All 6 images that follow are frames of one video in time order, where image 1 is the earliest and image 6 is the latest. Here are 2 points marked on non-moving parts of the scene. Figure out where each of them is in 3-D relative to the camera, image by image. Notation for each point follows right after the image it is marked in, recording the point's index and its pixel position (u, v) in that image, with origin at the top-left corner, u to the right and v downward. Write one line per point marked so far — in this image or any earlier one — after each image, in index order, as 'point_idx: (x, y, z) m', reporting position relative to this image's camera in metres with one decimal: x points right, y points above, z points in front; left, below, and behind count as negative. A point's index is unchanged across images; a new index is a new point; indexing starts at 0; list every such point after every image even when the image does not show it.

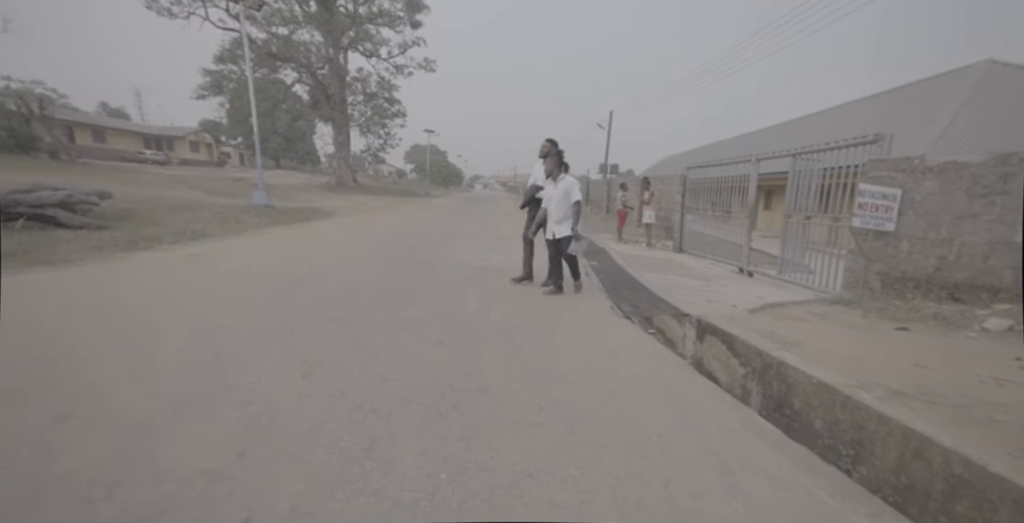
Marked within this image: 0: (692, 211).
0: (+4.0, +1.1, +10.1) m
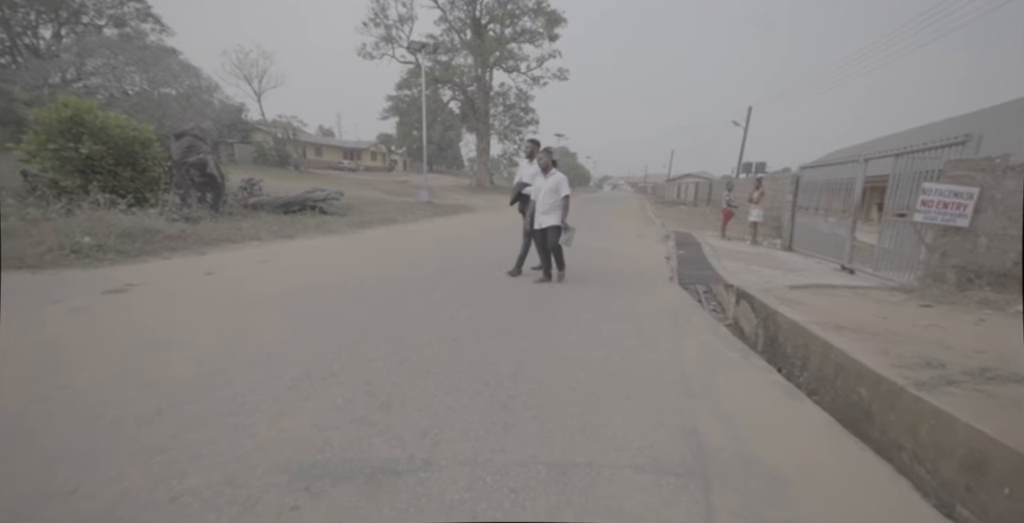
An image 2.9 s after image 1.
0: (+6.7, +1.2, +10.3) m
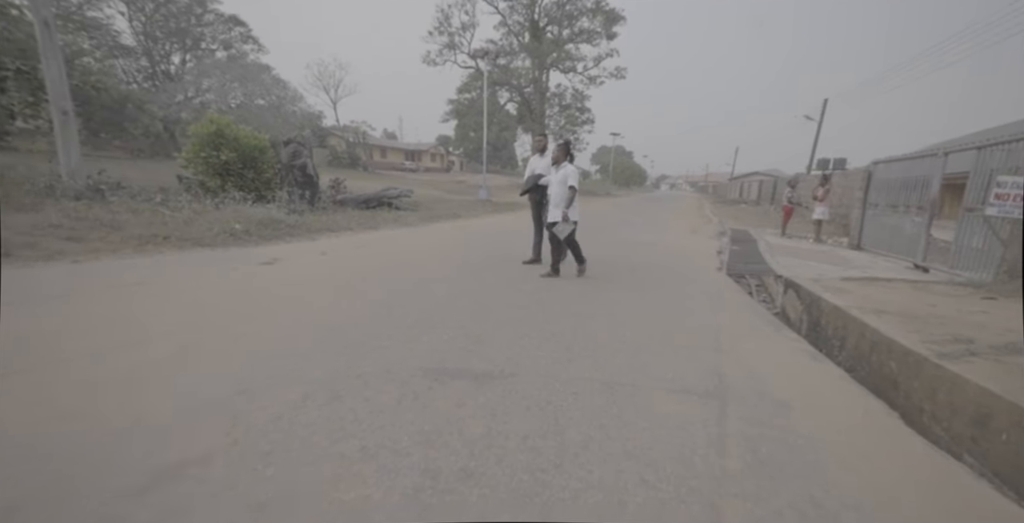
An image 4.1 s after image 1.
0: (+8.0, +1.2, +10.1) m
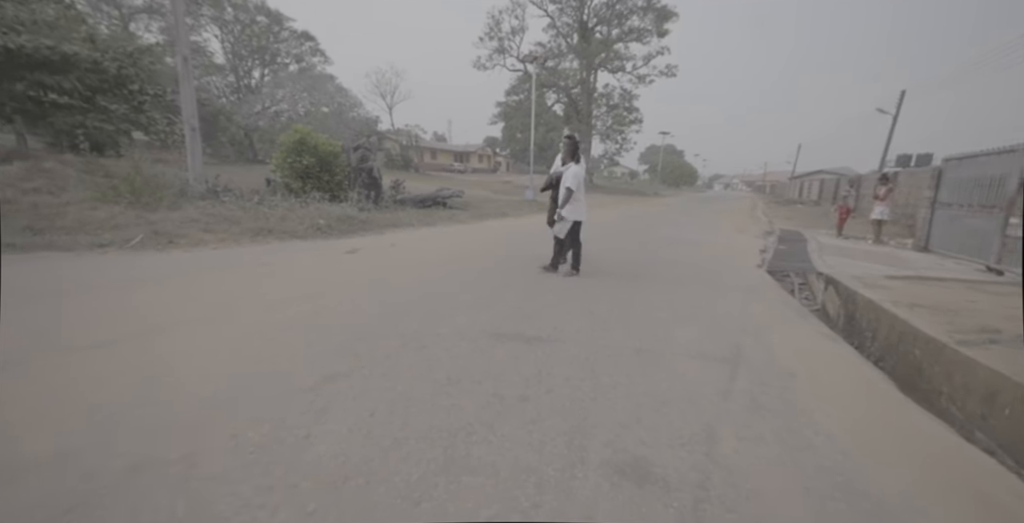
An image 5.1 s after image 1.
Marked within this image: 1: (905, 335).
0: (+9.0, +1.2, +9.7) m
1: (+3.4, -0.6, +3.8) m
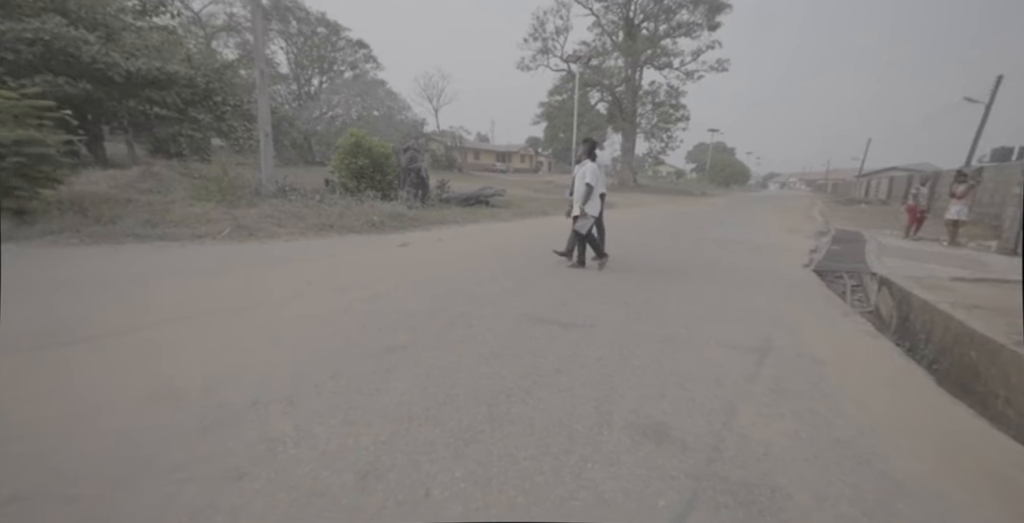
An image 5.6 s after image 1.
0: (+9.9, +1.1, +9.1) m
1: (+3.7, -0.6, +3.8) m
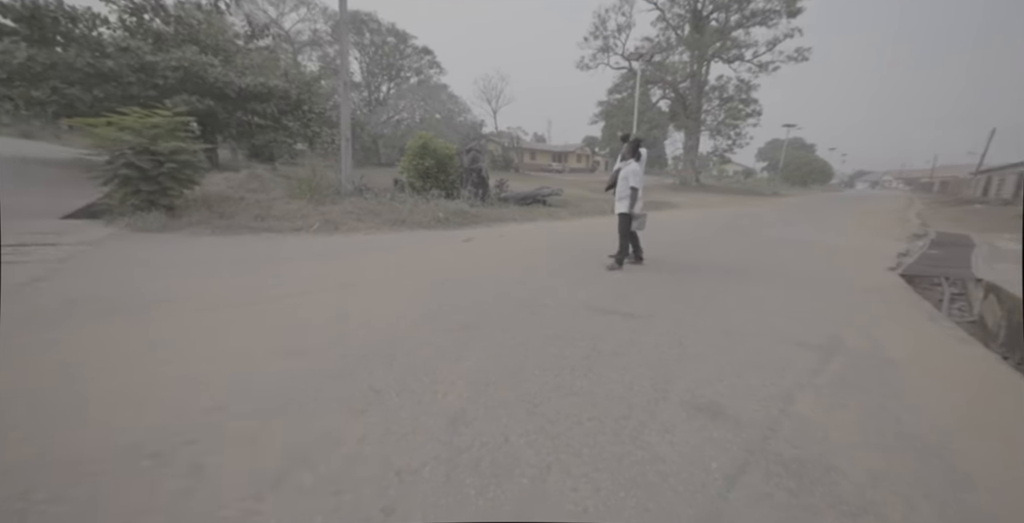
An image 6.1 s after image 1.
0: (+11.0, +1.0, +8.0) m
1: (+4.2, -0.6, +3.5) m
